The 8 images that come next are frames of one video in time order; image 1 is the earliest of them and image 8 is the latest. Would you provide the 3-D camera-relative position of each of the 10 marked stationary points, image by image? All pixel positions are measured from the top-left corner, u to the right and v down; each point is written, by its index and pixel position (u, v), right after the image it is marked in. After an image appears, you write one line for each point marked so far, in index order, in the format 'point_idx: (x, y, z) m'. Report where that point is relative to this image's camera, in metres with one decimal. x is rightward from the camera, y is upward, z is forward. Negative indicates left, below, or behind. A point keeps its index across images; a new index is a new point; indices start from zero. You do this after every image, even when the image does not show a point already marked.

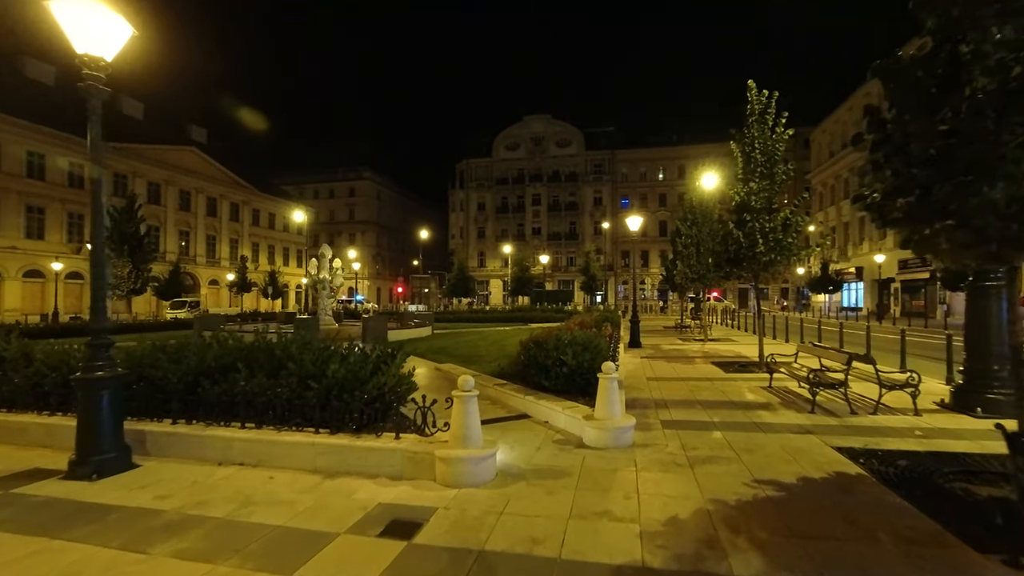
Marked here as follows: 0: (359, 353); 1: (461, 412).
0: (-2.3, -1.0, +6.6) m
1: (-0.6, -1.4, +5.3) m
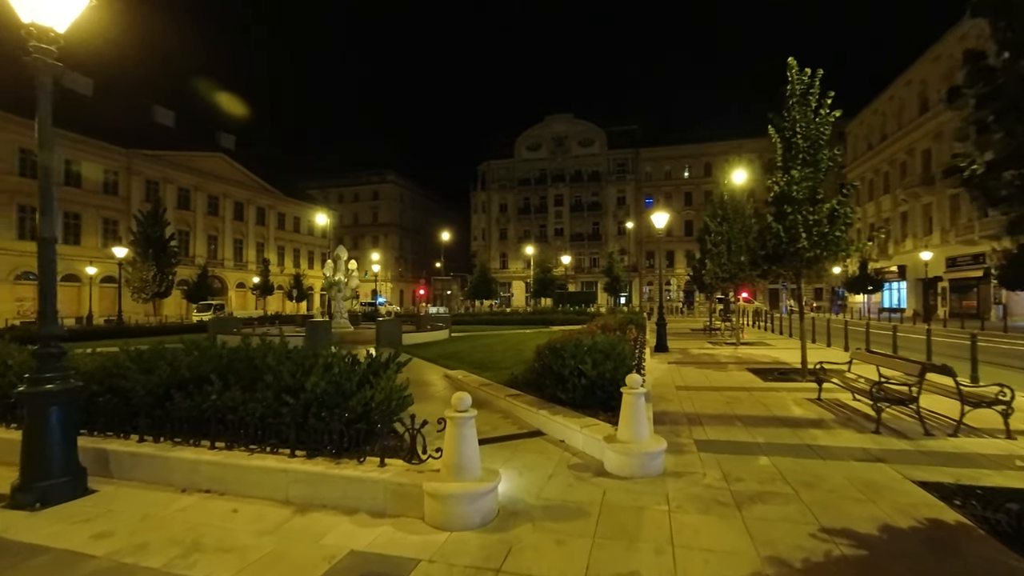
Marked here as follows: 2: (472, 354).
0: (-2.2, -1.0, +5.8) m
1: (-0.6, -1.4, +4.4) m
2: (-1.4, -2.3, +15.3) m
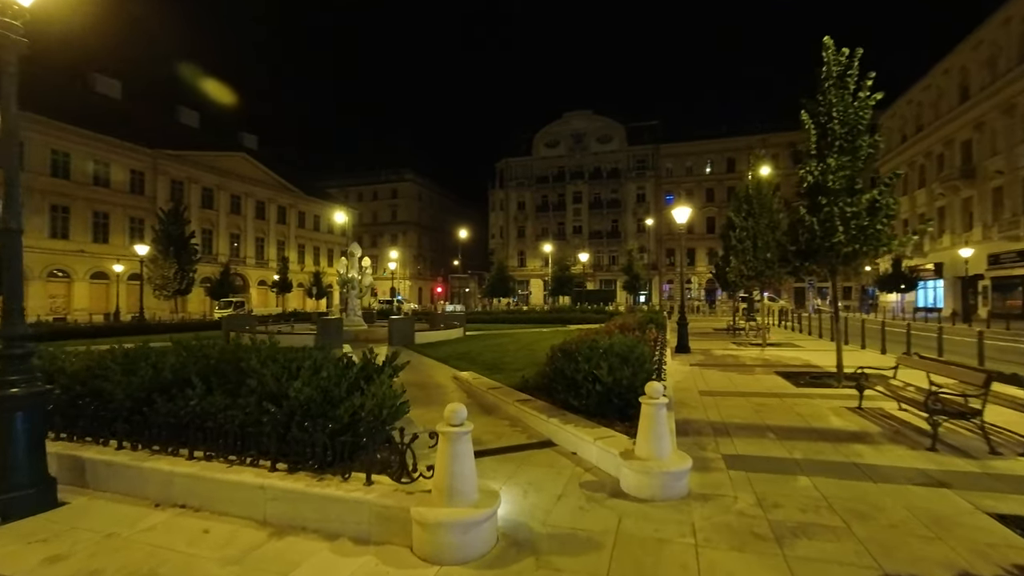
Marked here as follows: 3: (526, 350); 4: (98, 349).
0: (-2.1, -0.9, +5.3) m
1: (-0.6, -1.4, +3.8) m
2: (-0.9, -2.2, +14.8) m
3: (+0.5, -2.2, +15.7) m
4: (-6.0, -0.9, +6.6) m
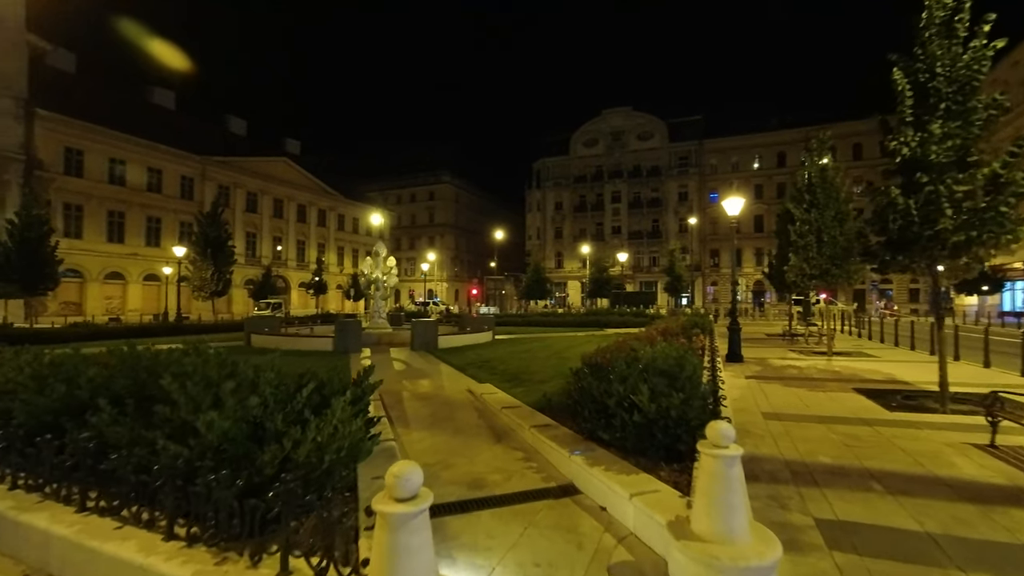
0: (-2.1, -0.9, +4.0) m
1: (-0.7, -1.4, +2.4) m
2: (-0.1, -2.2, +13.3) m
3: (+1.3, -2.2, +14.1) m
4: (-5.9, -0.8, +5.6) m
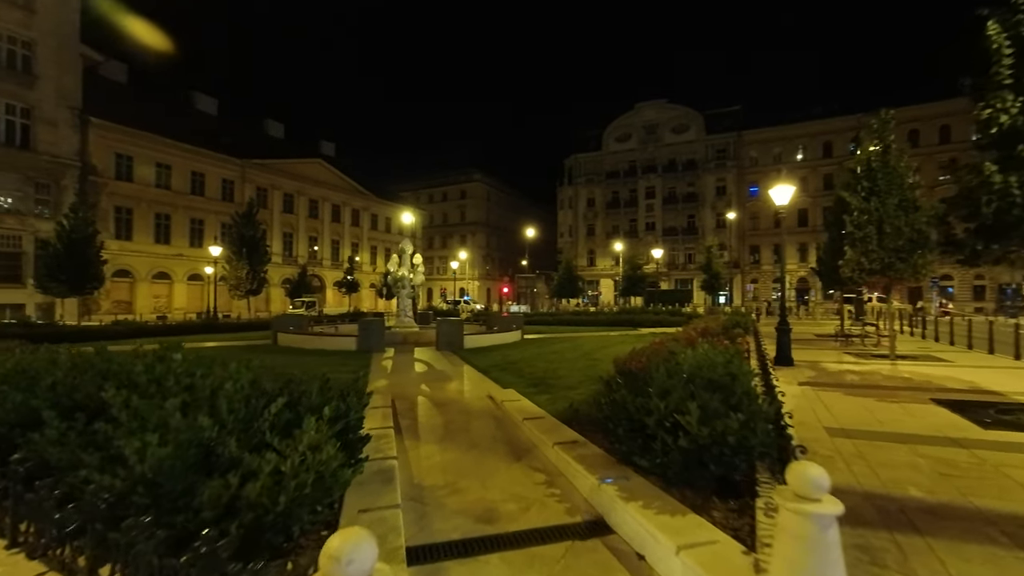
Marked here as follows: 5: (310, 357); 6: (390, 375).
0: (-2.0, -0.9, +3.3) m
1: (-0.7, -1.3, +1.6) m
2: (+0.6, -2.2, +12.5) m
3: (+2.1, -2.2, +13.1) m
4: (-5.7, -0.8, +5.1) m
5: (-6.7, -2.3, +14.9) m
6: (-3.2, -2.3, +11.8) m
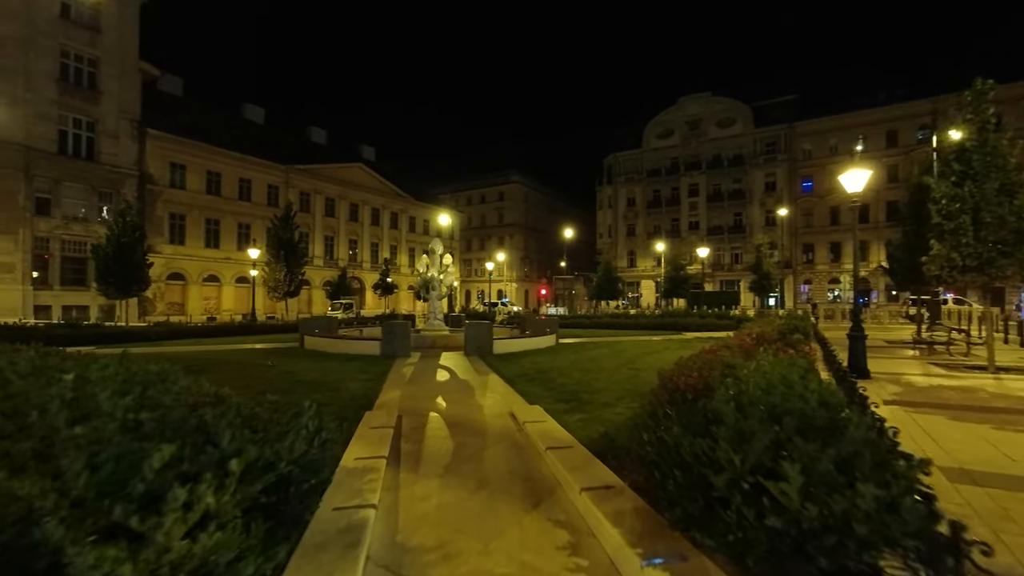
0: (-2.0, -0.8, +2.2) m
1: (-0.9, -1.3, +0.4) m
2: (+1.3, -2.2, +11.2) m
3: (+2.9, -2.2, +11.7) m
4: (-5.6, -0.8, +4.4) m
5: (-5.7, -2.4, +14.2) m
6: (-2.5, -2.3, +10.8) m
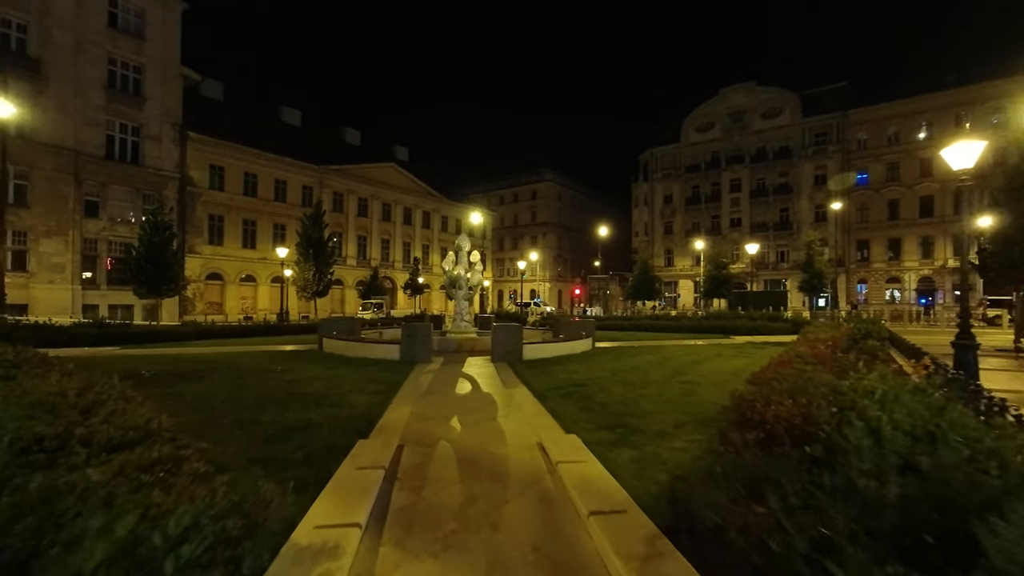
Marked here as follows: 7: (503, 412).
0: (-2.0, -0.8, +0.8) m
1: (-1.0, -1.3, -1.1) m
2: (+2.0, -2.1, +9.4) m
3: (+3.6, -2.1, +9.8) m
4: (-5.4, -0.8, +3.2) m
5: (-4.8, -2.3, +13.0) m
6: (-1.9, -2.3, +9.3) m
7: (-0.2, -2.2, +8.2) m
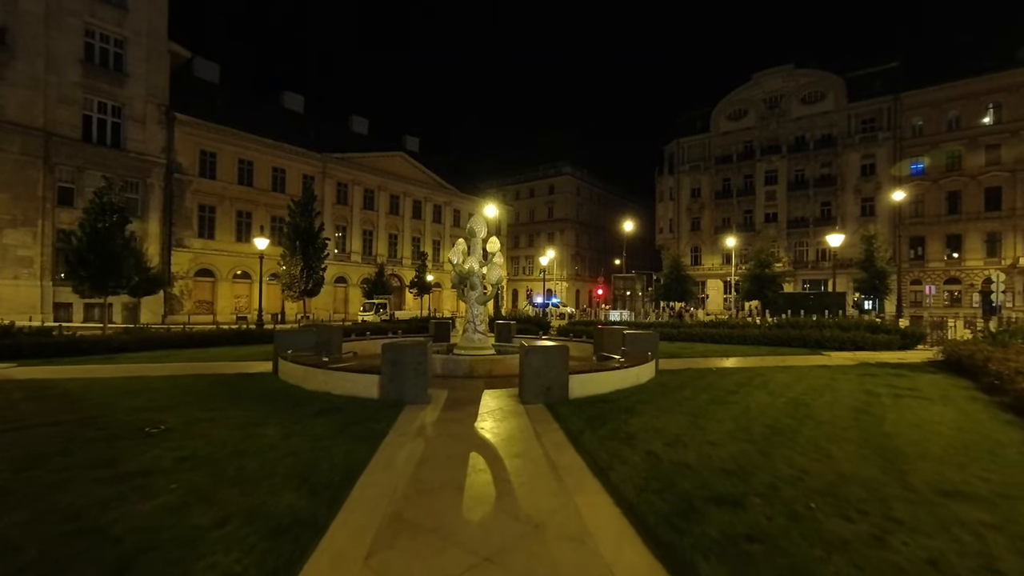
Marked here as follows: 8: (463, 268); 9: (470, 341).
0: (-1.5, -0.8, -4.8) m
1: (-0.6, -1.3, -6.7) m
2: (+2.7, -2.2, +3.8) m
3: (+4.3, -2.2, +4.1) m
4: (-4.8, -0.8, -2.3) m
5: (-4.0, -2.3, +7.5) m
6: (-1.1, -2.3, +3.8) m
7: (+0.5, -2.2, +2.6) m
8: (-1.7, +0.7, +16.0) m
9: (-1.4, -1.7, +15.3) m
